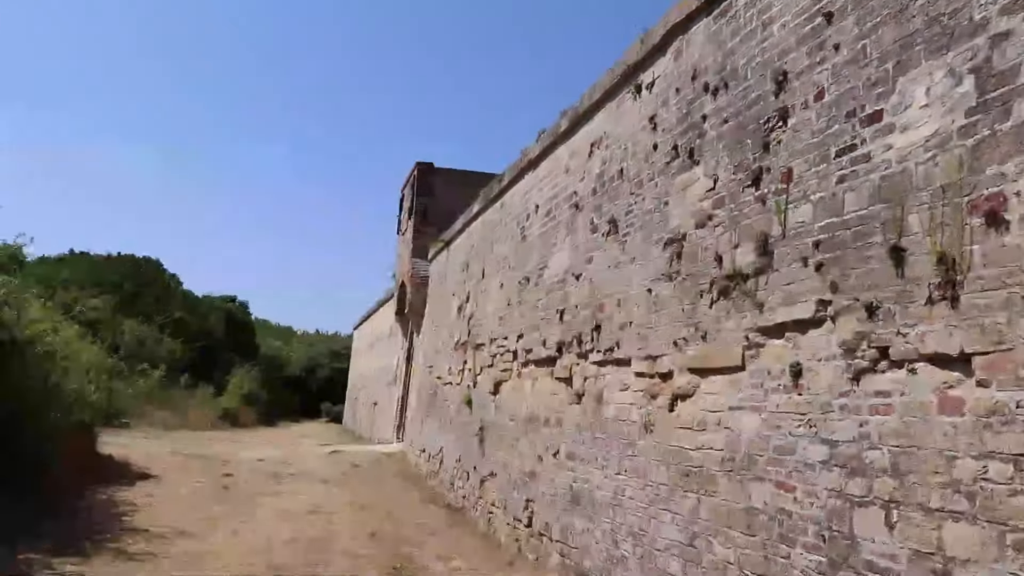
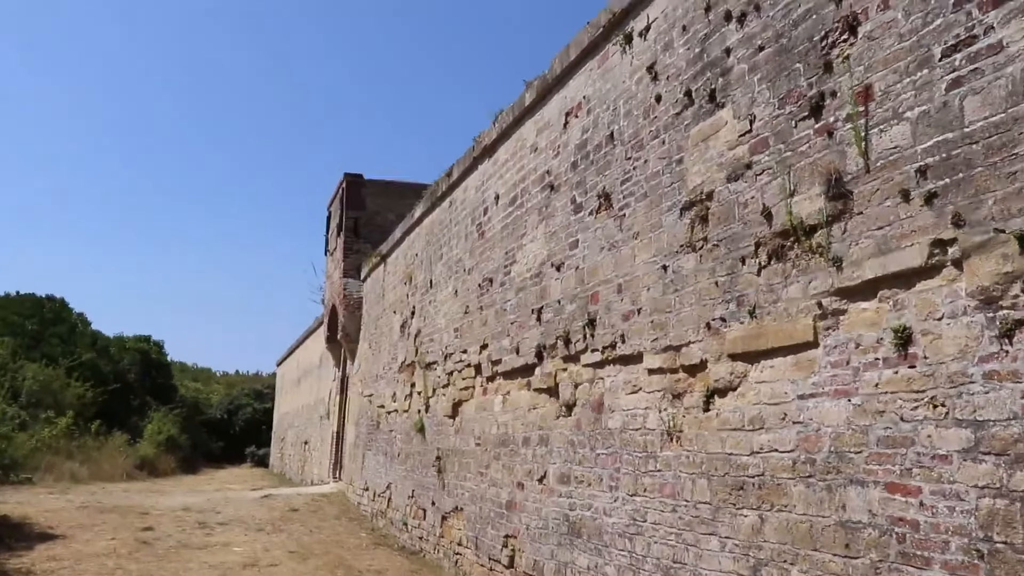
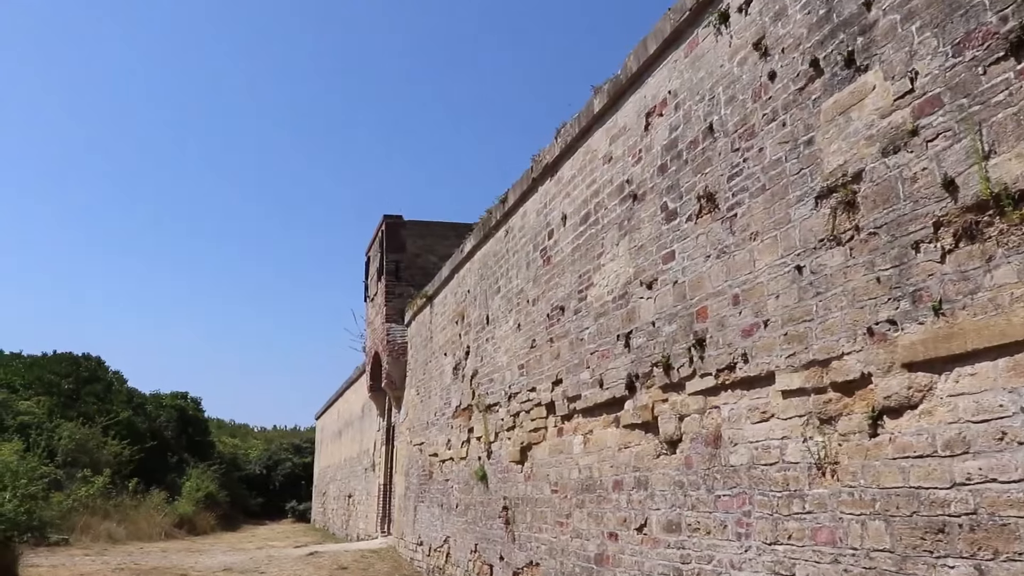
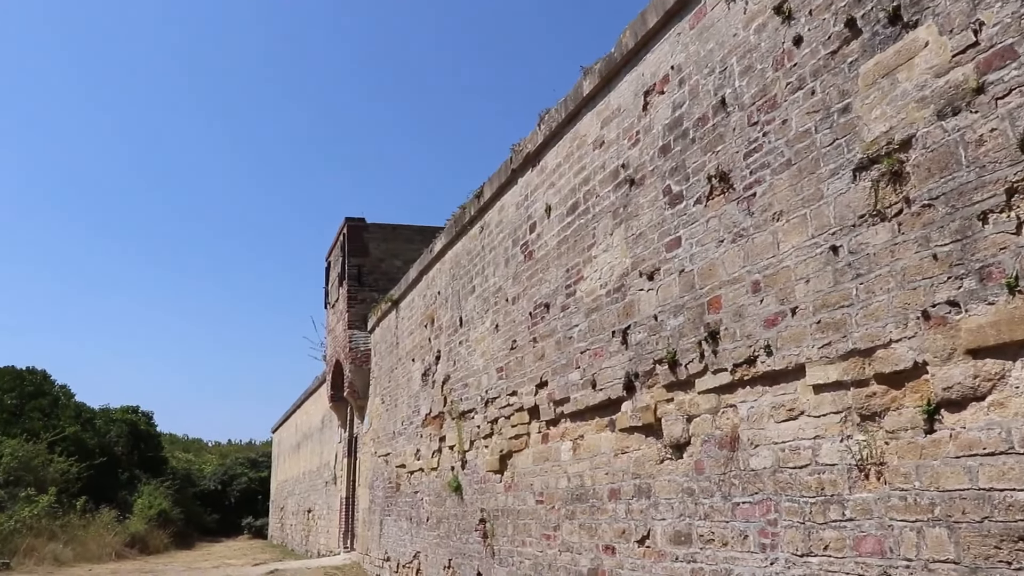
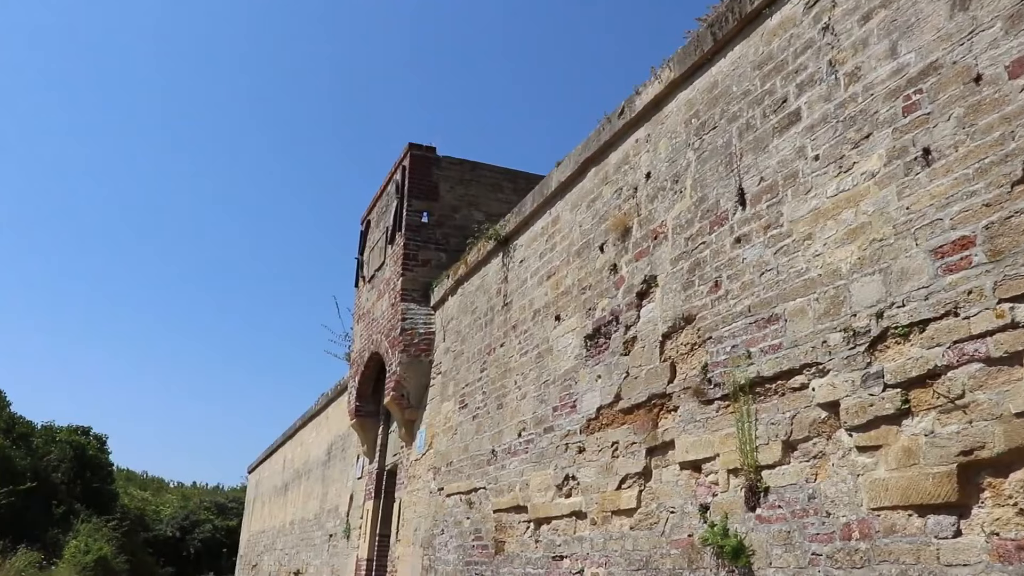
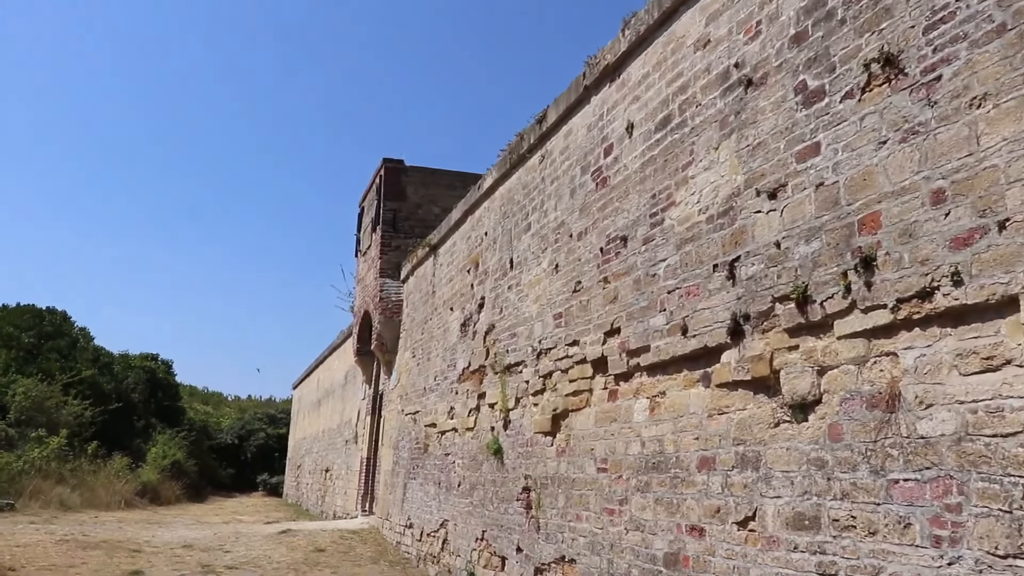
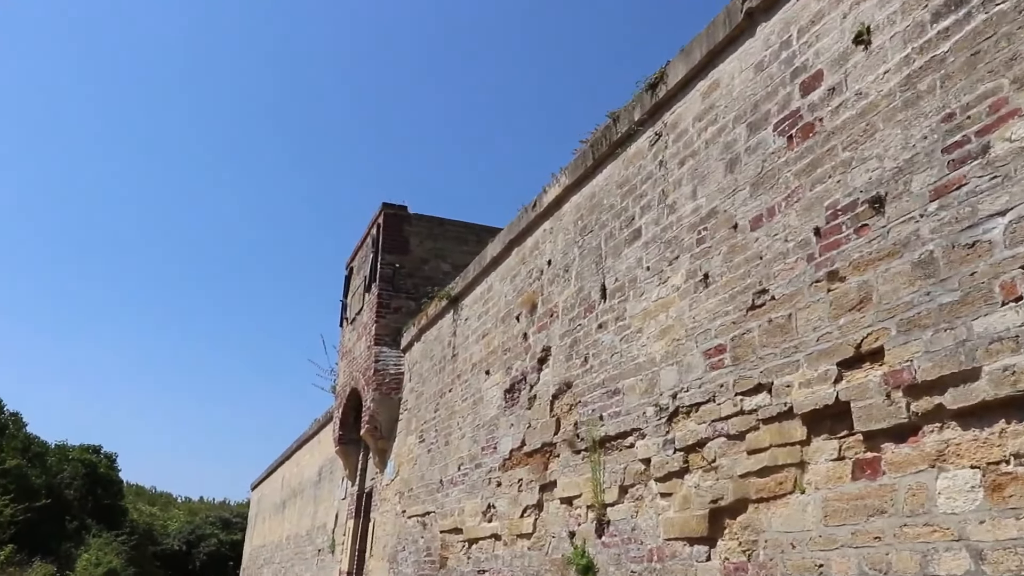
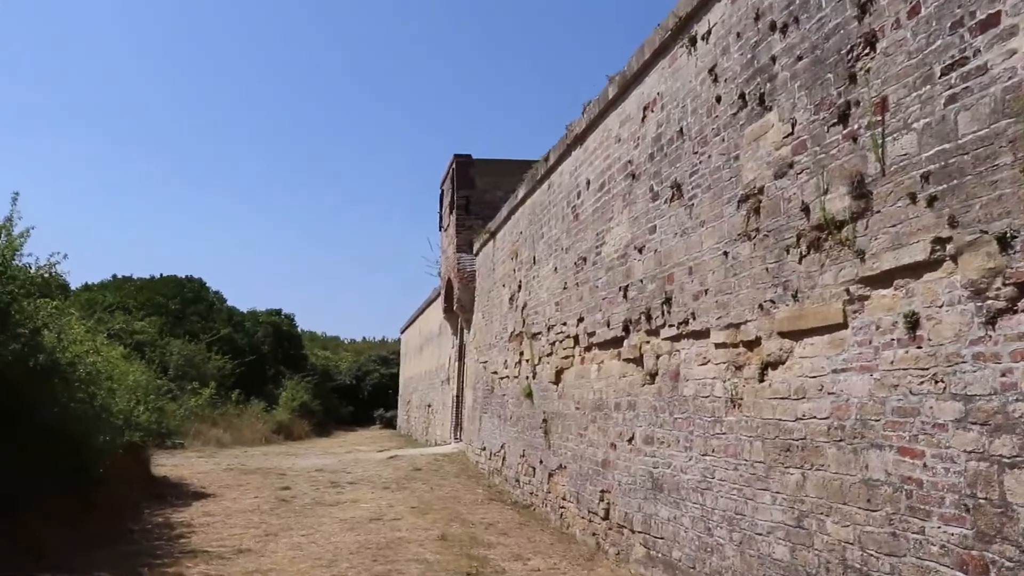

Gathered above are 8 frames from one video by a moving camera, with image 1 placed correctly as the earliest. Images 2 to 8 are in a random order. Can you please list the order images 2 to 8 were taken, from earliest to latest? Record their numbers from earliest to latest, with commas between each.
8, 2, 3, 4, 6, 7, 5
